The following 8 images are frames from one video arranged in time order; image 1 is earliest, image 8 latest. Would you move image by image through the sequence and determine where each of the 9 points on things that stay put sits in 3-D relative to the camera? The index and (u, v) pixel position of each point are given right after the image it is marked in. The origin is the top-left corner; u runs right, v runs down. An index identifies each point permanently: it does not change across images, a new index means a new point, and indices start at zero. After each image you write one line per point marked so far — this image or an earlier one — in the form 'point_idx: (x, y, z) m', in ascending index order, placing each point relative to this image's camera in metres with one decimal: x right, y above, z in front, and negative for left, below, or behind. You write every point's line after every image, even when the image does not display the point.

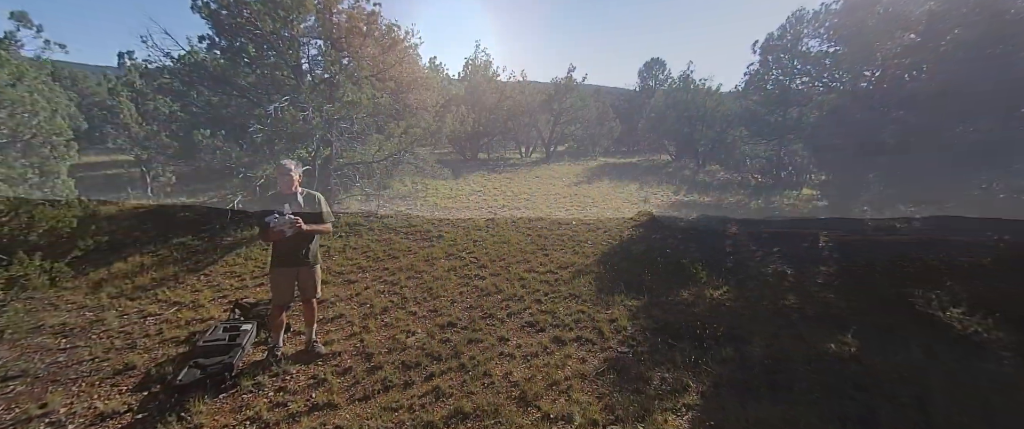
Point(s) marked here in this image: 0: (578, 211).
0: (+2.0, +0.1, +12.3) m
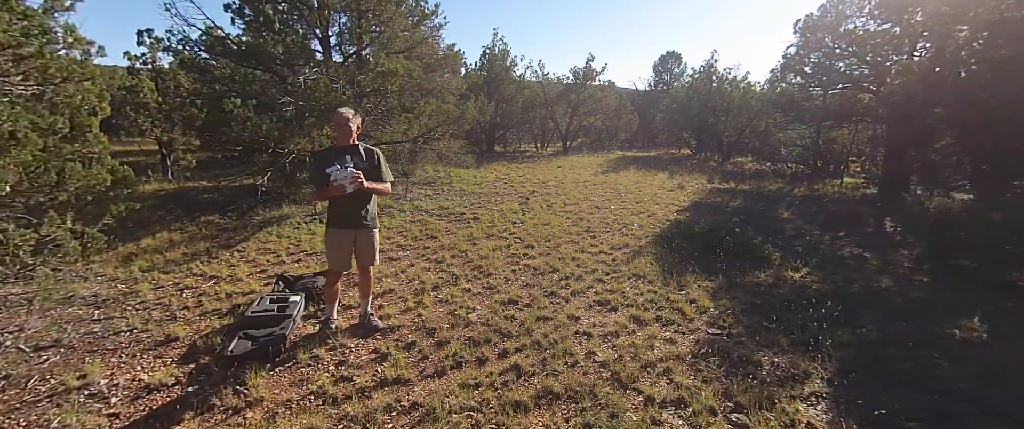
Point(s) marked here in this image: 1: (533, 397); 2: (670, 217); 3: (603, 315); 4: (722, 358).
0: (+2.9, +0.5, +11.8) m
1: (+0.1, -1.2, +2.7) m
2: (+3.3, 0.0, +8.5) m
3: (+0.9, -1.0, +3.9) m
4: (+1.6, -1.1, +3.1) m
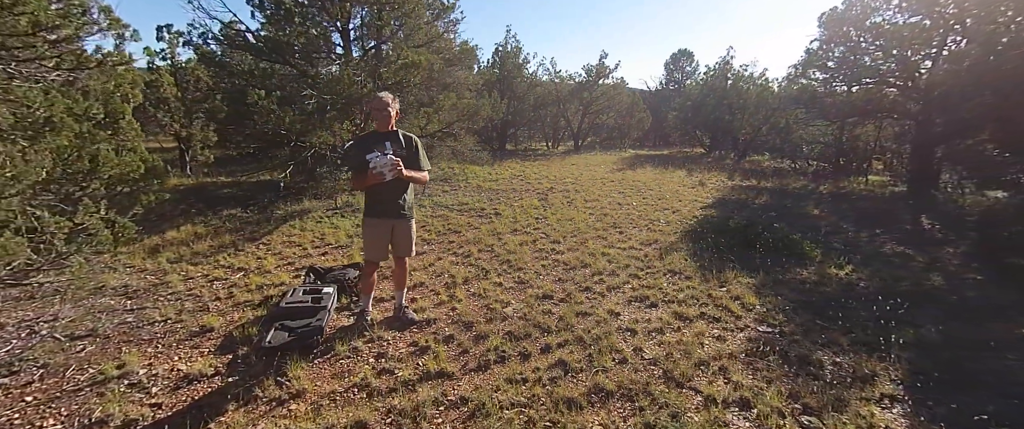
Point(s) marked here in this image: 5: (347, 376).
0: (+3.4, +0.6, +11.6) m
1: (+0.5, -1.1, +2.6) m
2: (+3.7, 0.0, +8.3) m
3: (+1.2, -0.9, +3.8) m
4: (+1.9, -1.0, +2.9) m
5: (-1.1, -1.1, +2.8) m
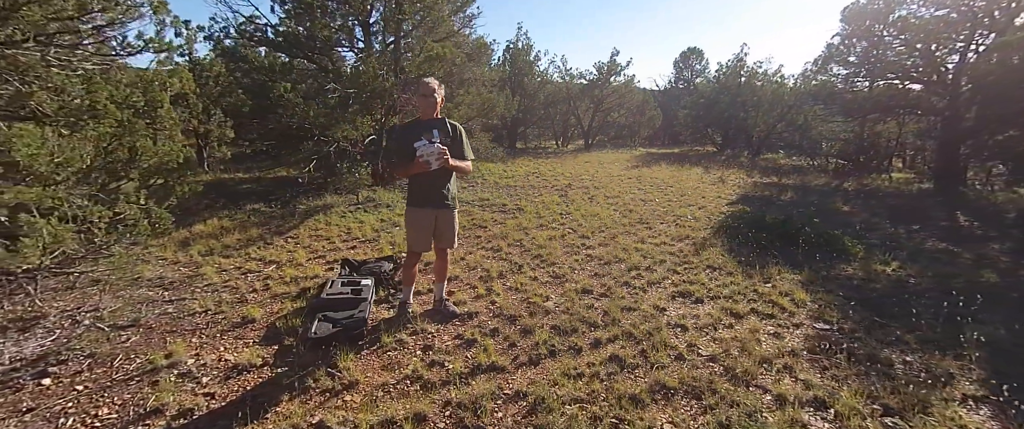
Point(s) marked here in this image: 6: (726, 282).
0: (+3.9, +0.7, +11.4) m
1: (+0.8, -1.1, +2.5) m
2: (+4.2, +0.1, +8.2) m
3: (+1.6, -0.8, +3.7) m
4: (+2.3, -1.0, +2.8) m
5: (-0.8, -1.0, +2.8) m
6: (+2.2, -0.7, +4.2) m
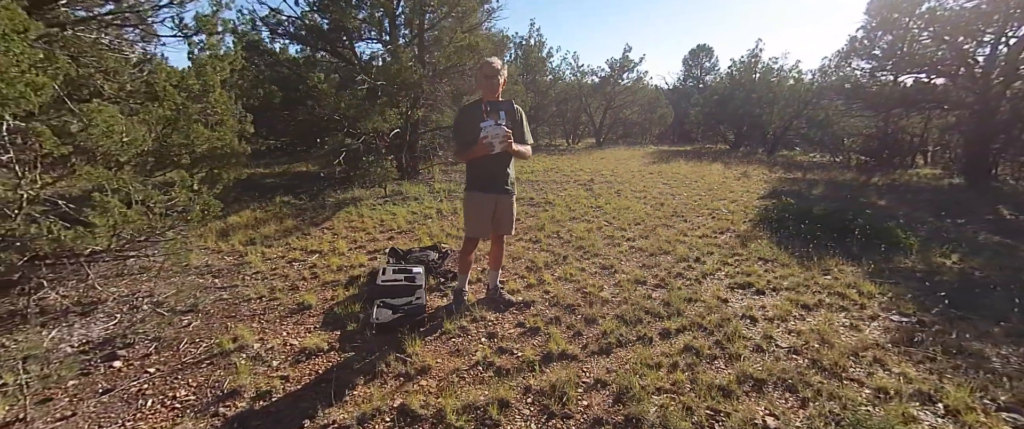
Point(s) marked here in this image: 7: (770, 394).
0: (+4.5, +0.8, +11.3) m
1: (+1.3, -1.0, +2.4) m
2: (+4.7, +0.2, +8.0) m
3: (+2.1, -0.7, +3.5) m
4: (+2.7, -0.9, +2.7) m
5: (-0.3, -0.9, +2.7) m
6: (+2.7, -0.6, +4.1) m
7: (+1.4, -1.0, +2.2) m
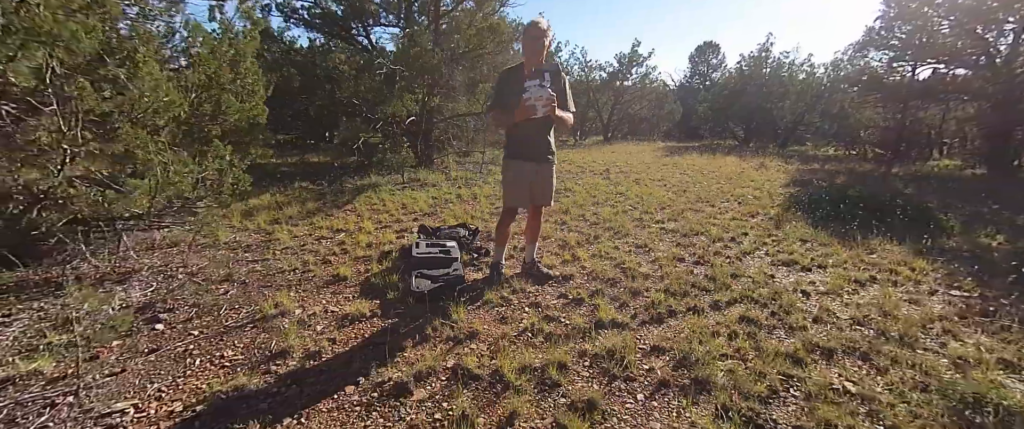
0: (+4.9, +1.1, +11.1) m
1: (+1.6, -0.7, +2.3) m
2: (+5.1, +0.5, +7.9) m
3: (+2.4, -0.5, +3.4) m
4: (+3.1, -0.6, +2.6) m
5: (0.0, -0.7, +2.6) m
6: (+3.0, -0.4, +4.0) m
7: (+1.7, -0.8, +2.1) m
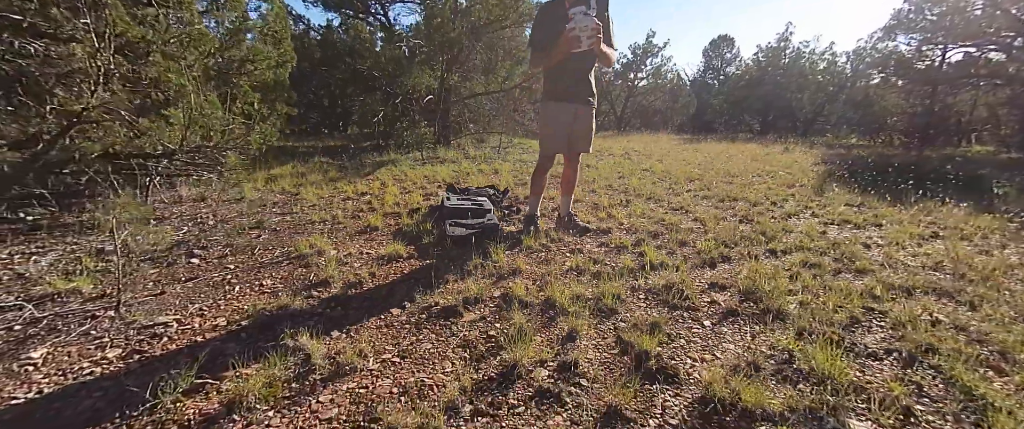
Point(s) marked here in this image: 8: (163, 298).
0: (+5.4, +1.5, +10.8) m
1: (+1.8, -0.4, +2.1) m
2: (+5.5, +0.9, +7.6) m
3: (+2.7, -0.1, +3.3) m
4: (+3.3, -0.3, +2.4) m
5: (+0.3, -0.3, +2.5) m
6: (+3.3, 0.0, +3.8) m
7: (+2.0, -0.4, +2.0) m
8: (-1.6, -0.4, +1.9) m
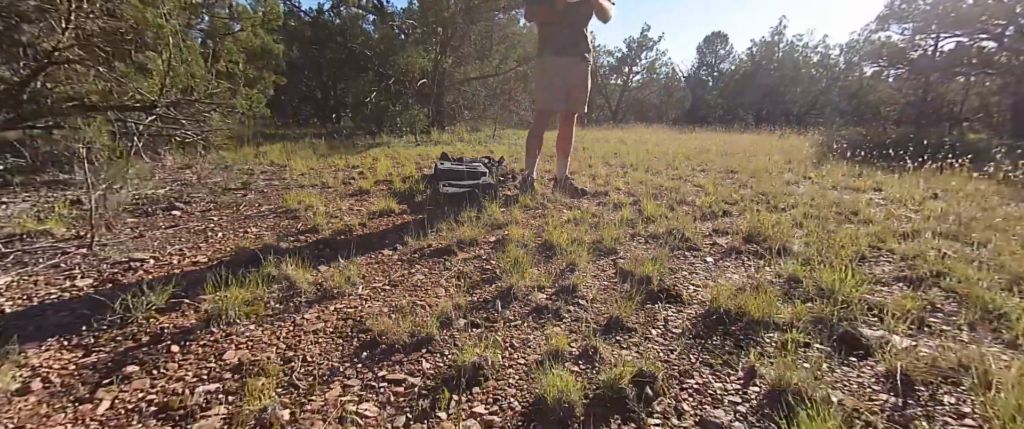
0: (+5.3, +1.9, +10.8) m
1: (+1.8, -0.1, +2.1) m
2: (+5.4, +1.2, +7.6) m
3: (+2.7, +0.2, +3.2) m
4: (+3.3, 0.0, +2.3) m
5: (+0.2, 0.0, +2.4) m
6: (+3.3, +0.3, +3.7) m
7: (+1.9, -0.1, +1.9) m
8: (-1.6, -0.1, +1.8) m
